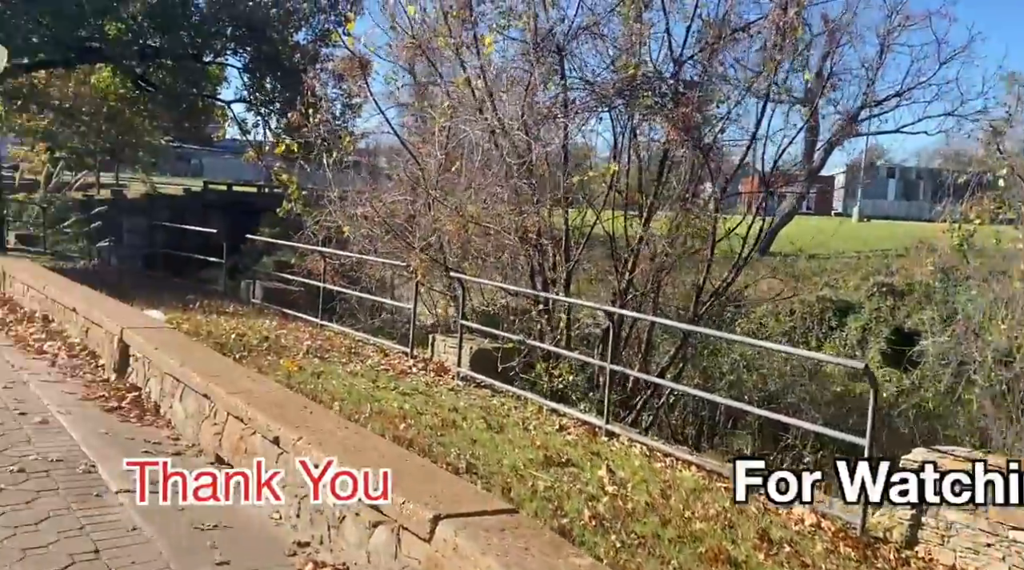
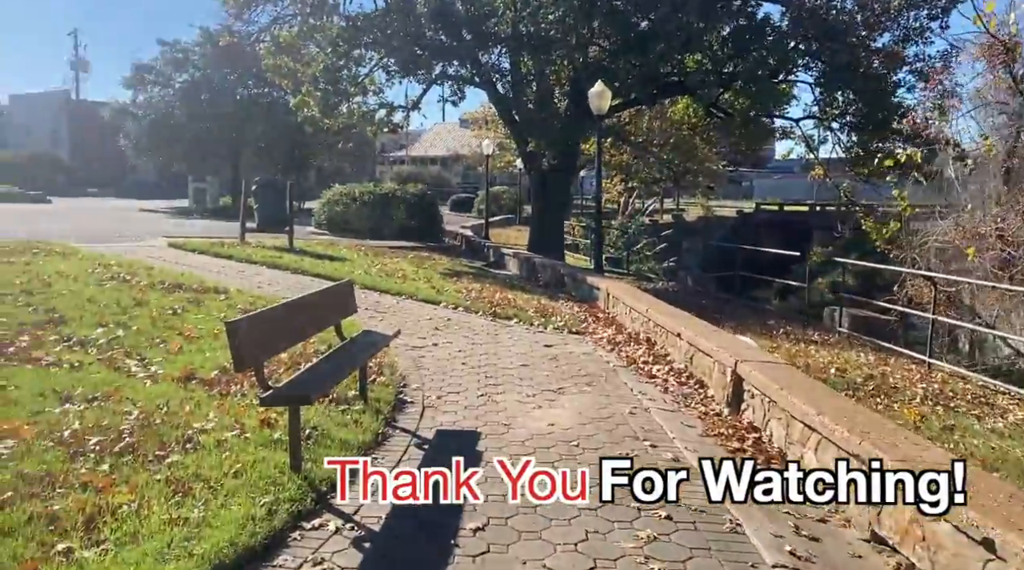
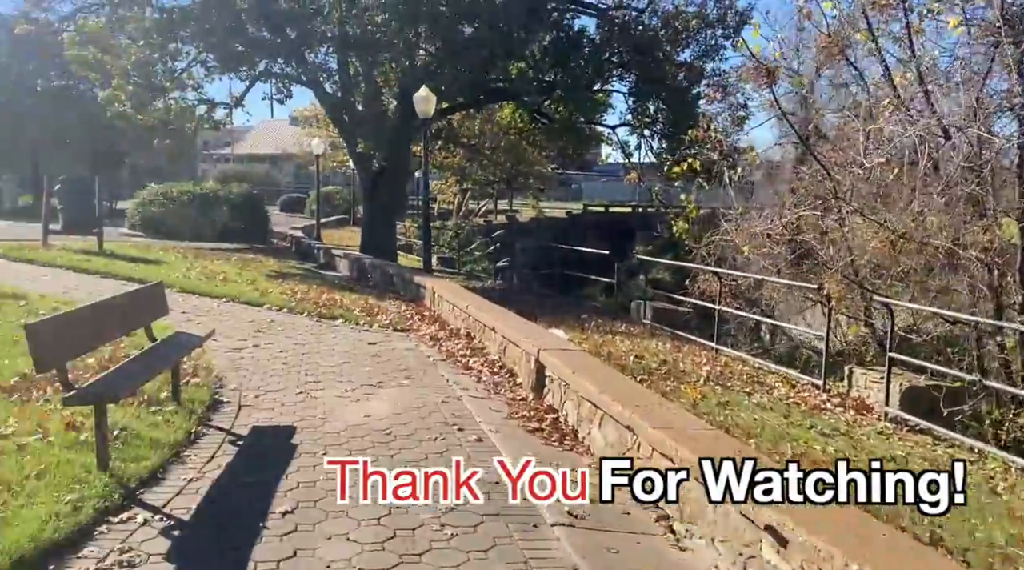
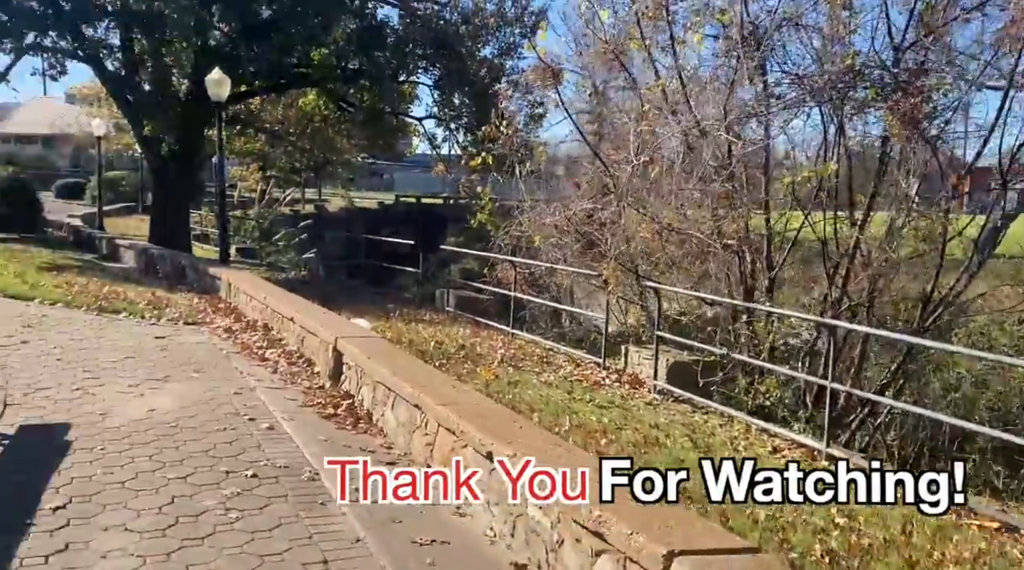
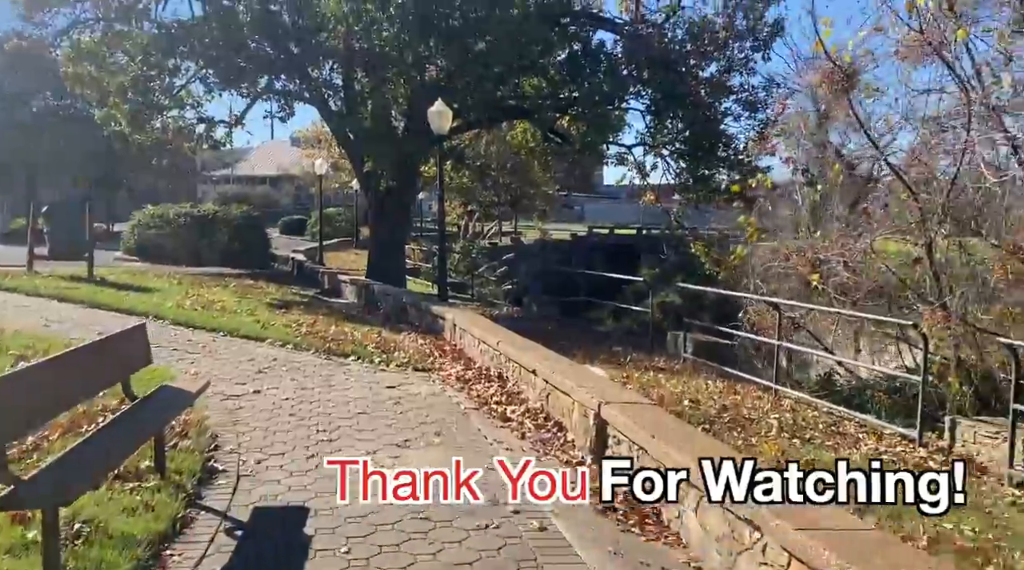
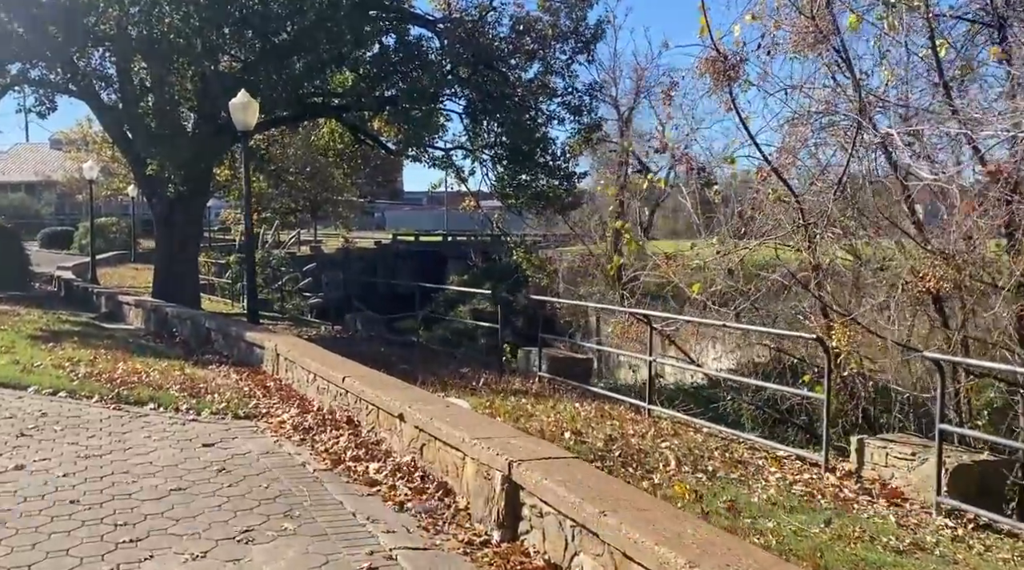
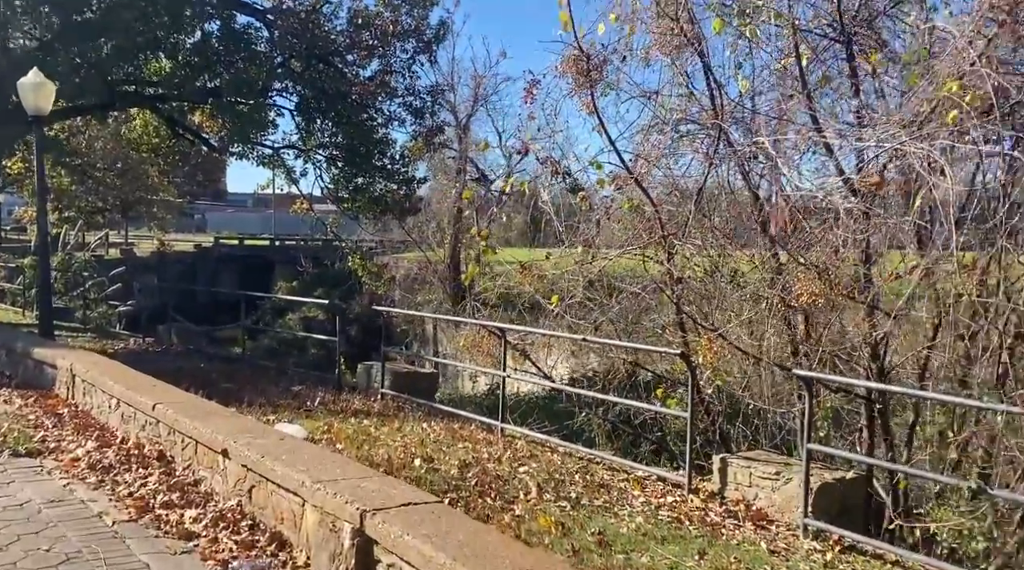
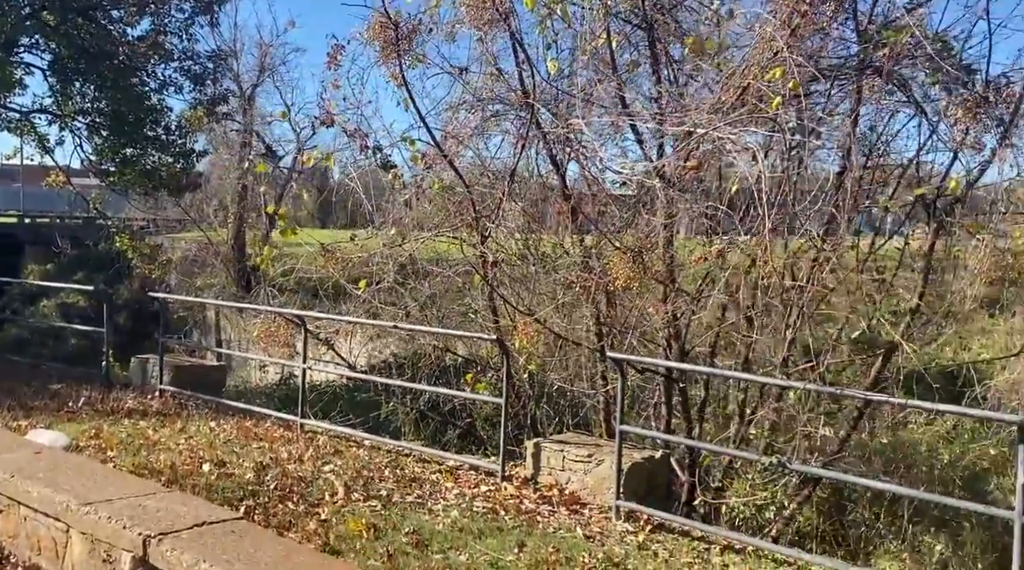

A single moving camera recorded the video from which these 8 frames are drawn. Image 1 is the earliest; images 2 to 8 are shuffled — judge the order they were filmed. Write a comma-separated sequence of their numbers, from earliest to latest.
4, 3, 2, 5, 6, 7, 8
